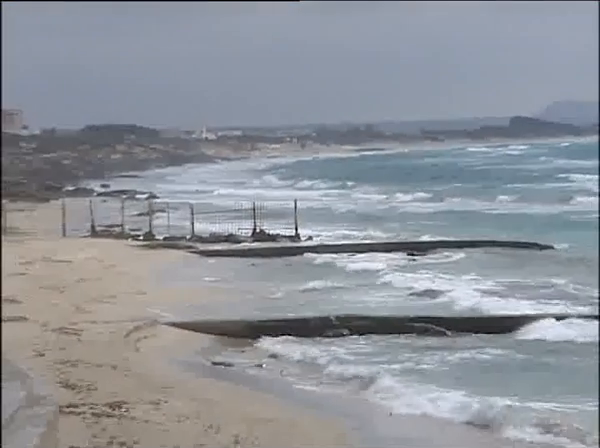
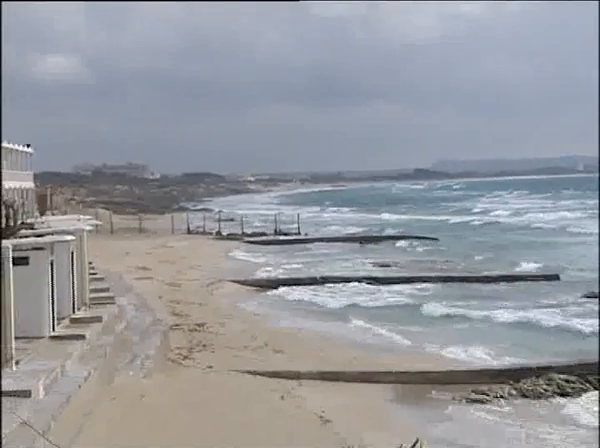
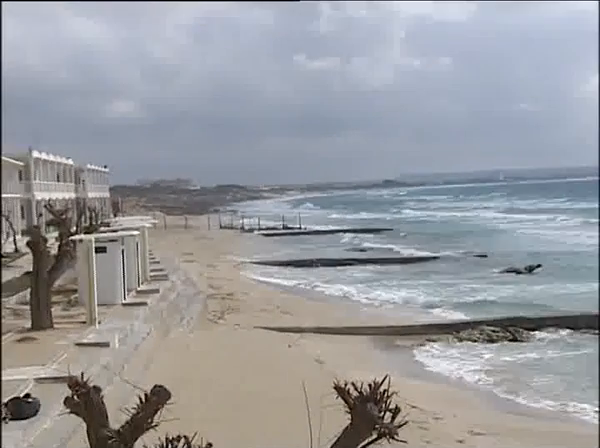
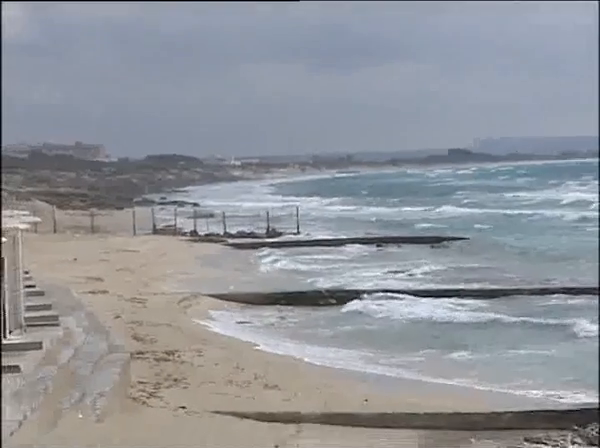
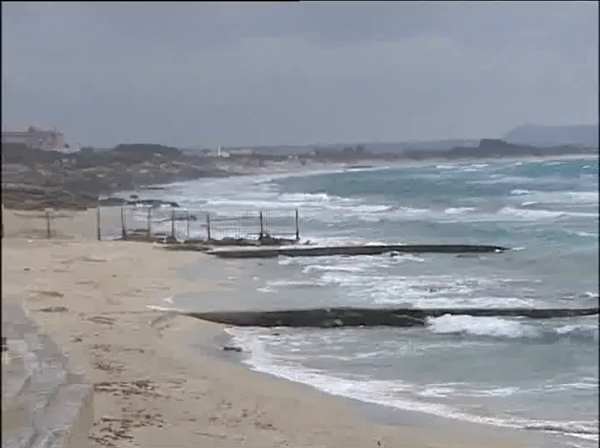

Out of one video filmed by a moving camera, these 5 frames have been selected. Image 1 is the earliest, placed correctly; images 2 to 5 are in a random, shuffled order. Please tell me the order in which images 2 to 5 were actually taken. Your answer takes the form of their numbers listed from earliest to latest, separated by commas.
5, 4, 2, 3
